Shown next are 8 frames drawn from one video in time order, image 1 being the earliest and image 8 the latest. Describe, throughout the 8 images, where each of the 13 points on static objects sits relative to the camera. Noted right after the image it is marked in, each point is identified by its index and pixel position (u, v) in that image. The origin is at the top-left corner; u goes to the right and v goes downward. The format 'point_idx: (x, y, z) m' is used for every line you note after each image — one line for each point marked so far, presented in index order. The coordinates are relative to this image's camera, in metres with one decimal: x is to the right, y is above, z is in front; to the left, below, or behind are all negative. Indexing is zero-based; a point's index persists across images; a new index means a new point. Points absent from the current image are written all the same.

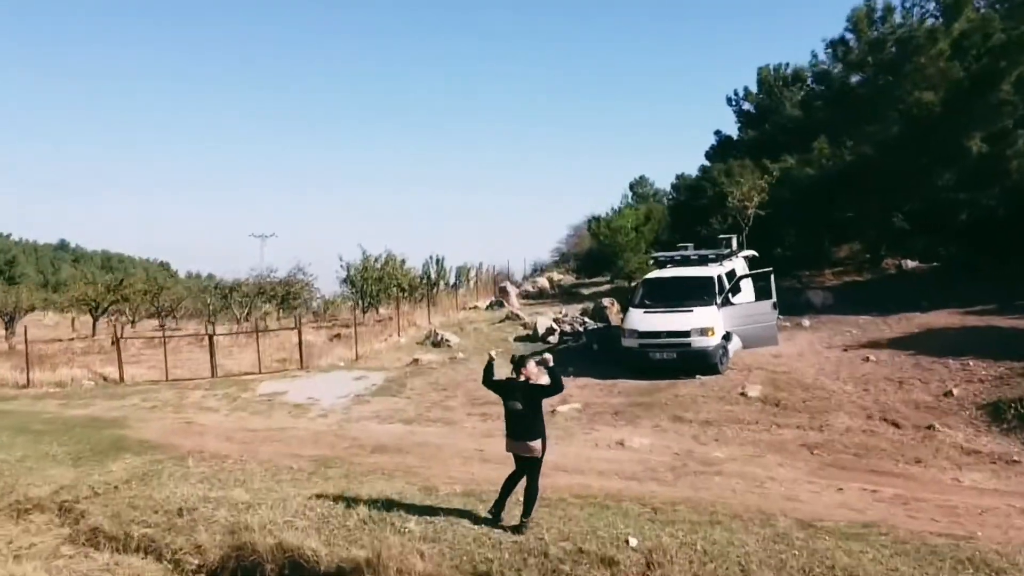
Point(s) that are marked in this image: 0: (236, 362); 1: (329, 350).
0: (-6.6, -1.8, +17.3) m
1: (-4.5, -1.6, +17.9) m
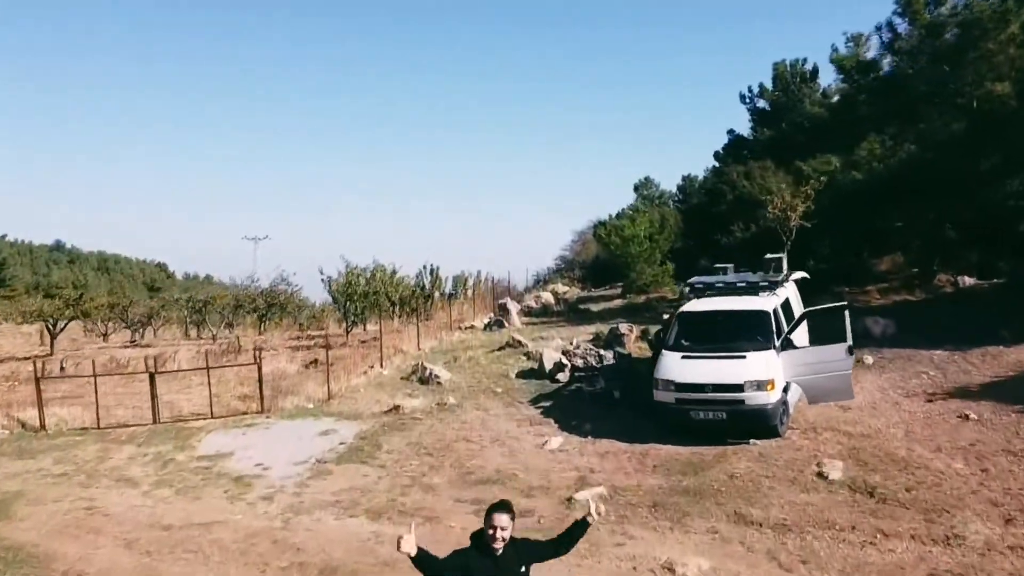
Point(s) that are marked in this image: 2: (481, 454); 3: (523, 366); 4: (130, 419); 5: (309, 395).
0: (-6.6, -2.3, +14.8) m
1: (-4.5, -2.1, +15.4) m
2: (-0.4, -2.1, +9.4) m
3: (+0.2, -1.6, +14.3) m
4: (-7.1, -2.4, +13.5) m
5: (-3.9, -2.0, +13.8) m
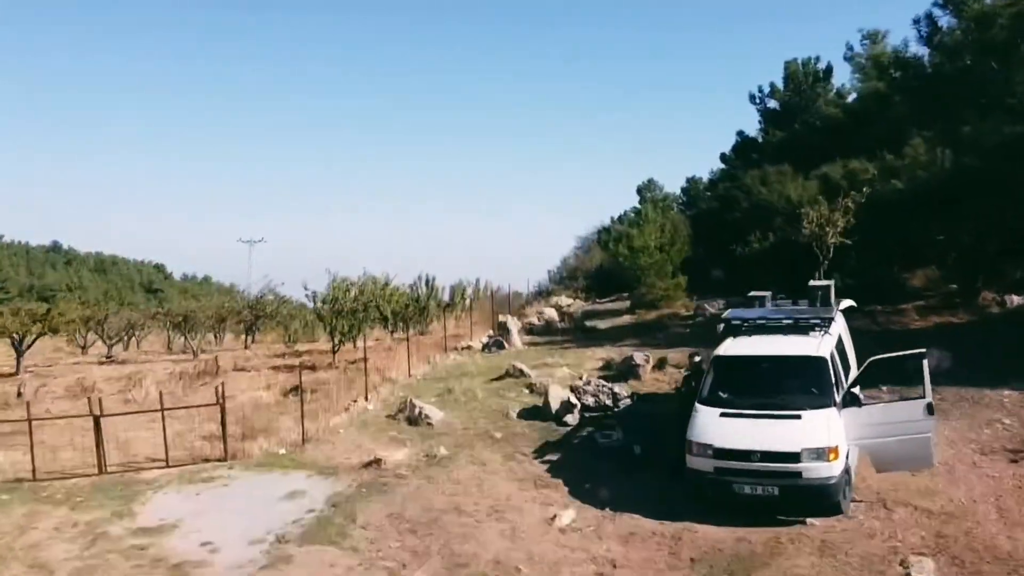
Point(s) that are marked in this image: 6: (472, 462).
0: (-6.6, -2.7, +13.1) m
1: (-4.5, -2.5, +13.7) m
2: (-0.4, -2.6, +7.7) m
3: (+0.2, -2.0, +12.6) m
4: (-7.1, -2.9, +11.8) m
5: (-3.9, -2.5, +12.1) m
6: (-0.6, -2.4, +9.9) m
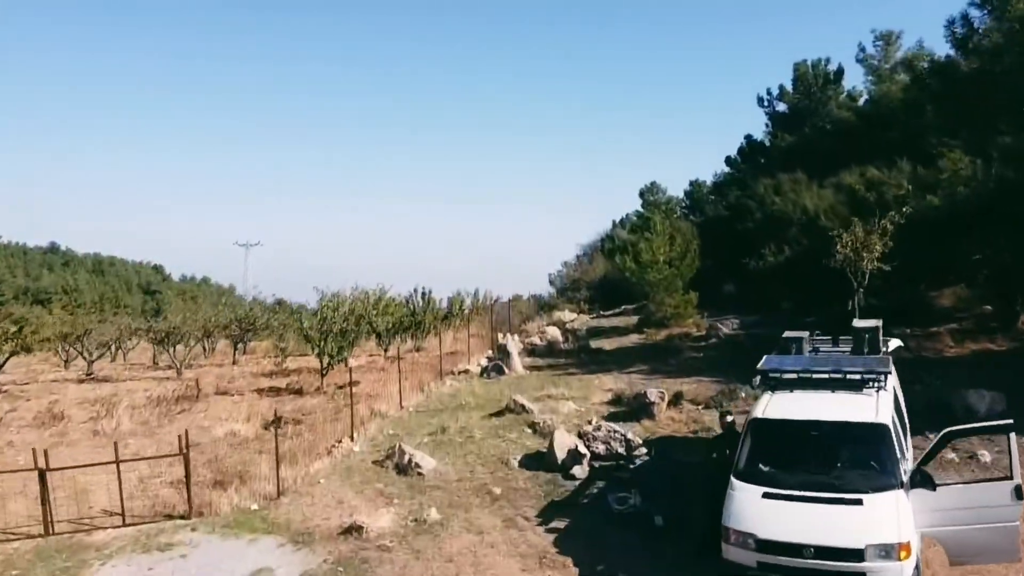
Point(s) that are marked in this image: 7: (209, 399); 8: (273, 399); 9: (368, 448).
0: (-6.5, -3.2, +11.8) m
1: (-4.5, -3.0, +12.4) m
2: (-0.4, -3.1, +6.4) m
3: (+0.2, -2.5, +11.4) m
4: (-7.1, -3.4, +10.5) m
5: (-3.8, -3.0, +10.8) m
6: (-0.5, -2.9, +8.6) m
7: (-7.9, -2.9, +18.9) m
8: (-6.0, -2.8, +18.2) m
9: (-2.5, -2.7, +12.4) m
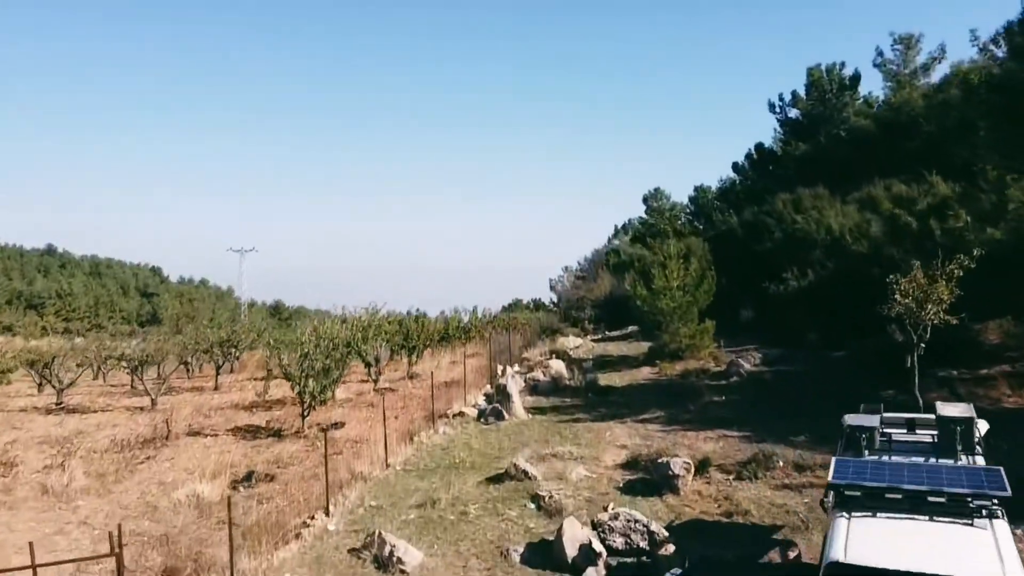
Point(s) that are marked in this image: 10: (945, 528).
0: (-6.5, -4.0, +10.0) m
1: (-4.5, -3.7, +10.7) m
2: (-0.4, -3.8, +4.7) m
3: (+0.3, -3.3, +9.6) m
4: (-7.1, -4.1, +8.8) m
5: (-3.8, -3.7, +9.1) m
6: (-0.5, -3.6, +6.9) m
7: (-7.9, -3.6, +17.2) m
8: (-6.0, -3.5, +16.4) m
9: (-2.4, -3.5, +10.7) m
10: (+3.3, -1.8, +5.5) m
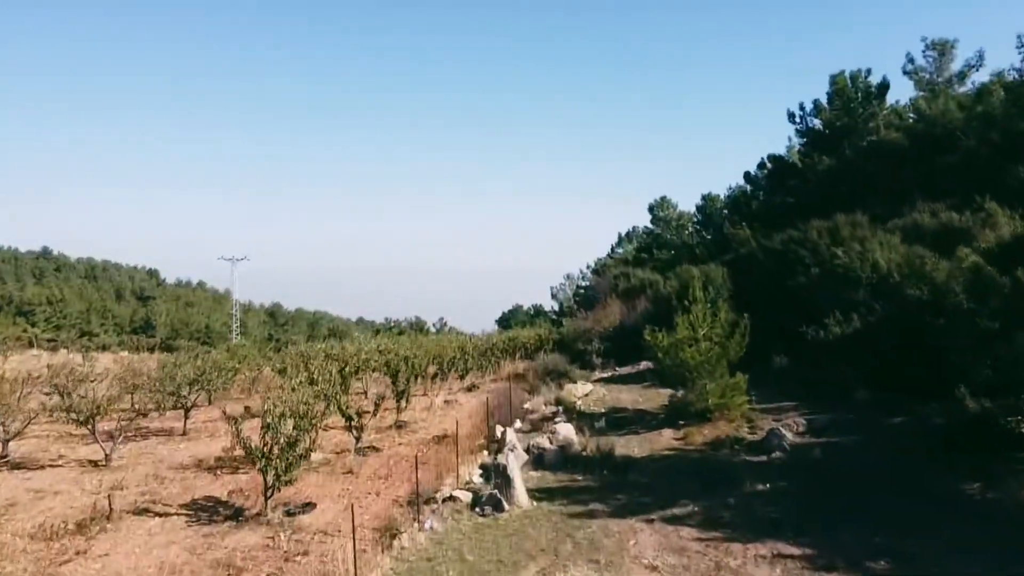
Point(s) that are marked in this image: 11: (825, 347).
0: (-6.5, -5.1, +7.4) m
1: (-4.5, -4.9, +8.1) m
2: (-0.4, -5.0, +2.1) m
3: (+0.3, -4.4, +7.0) m
4: (-7.1, -5.3, +6.1) m
5: (-3.8, -4.9, +6.5) m
6: (-0.5, -4.8, +4.3) m
7: (-7.9, -4.8, +14.6) m
8: (-6.0, -4.7, +13.8) m
9: (-2.4, -4.6, +8.1) m
10: (+3.3, -3.0, +2.9) m
11: (+7.7, -1.4, +17.8) m
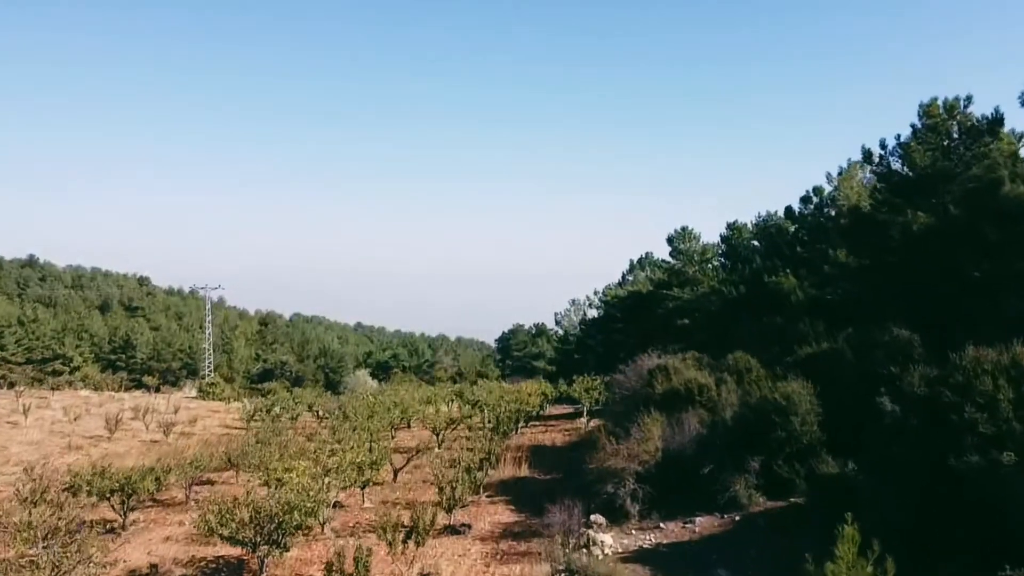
0: (-6.5, -8.3, +0.1) m
1: (-4.4, -8.1, +0.7) m
2: (-0.3, -8.2, -5.3) m
3: (+0.3, -7.6, -0.4) m
4: (-7.0, -8.5, -1.2) m
5: (-3.8, -8.1, -0.9) m
6: (-0.4, -8.0, -3.1) m
7: (-7.8, -8.0, +7.2) m
8: (-5.9, -7.9, +6.4) m
9: (-2.4, -7.8, +0.7) m
10: (+3.4, -6.2, -4.5) m
11: (+7.8, -4.7, +10.4) m
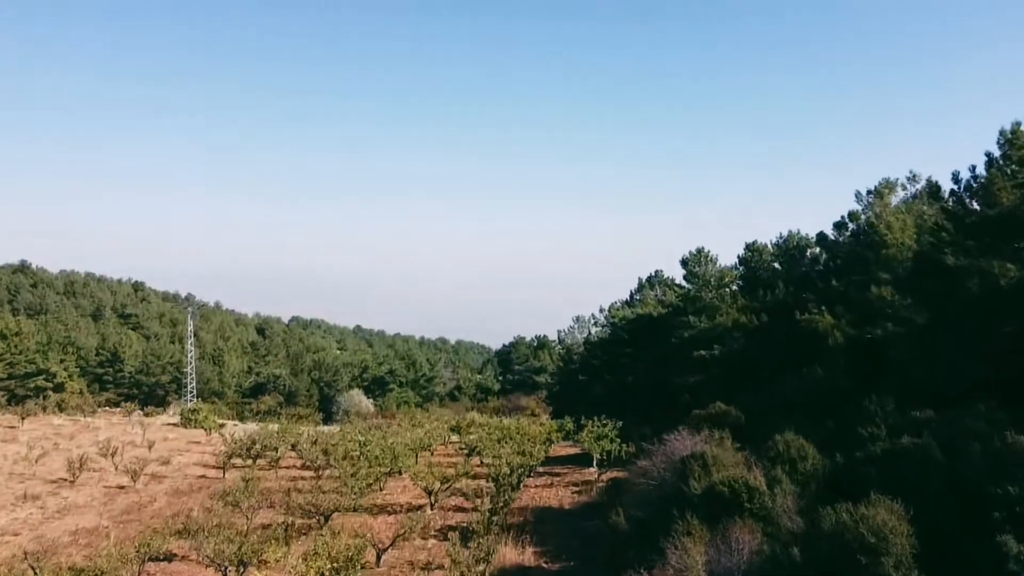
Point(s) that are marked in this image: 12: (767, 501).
0: (-6.4, -10.2, -4.3) m
1: (-4.4, -10.0, -3.6) m
2: (-0.2, -10.1, -9.6) m
3: (+0.4, -9.5, -4.7) m
4: (-6.9, -10.4, -5.5) m
5: (-3.7, -10.0, -5.2) m
6: (-0.4, -9.9, -7.4) m
7: (-7.7, -9.9, +2.9) m
8: (-5.8, -9.8, +2.1) m
9: (-2.3, -9.7, -3.6) m
10: (+3.4, -8.1, -8.8) m
11: (+7.8, -6.6, +6.0) m
12: (+6.1, -5.1, +17.5) m
